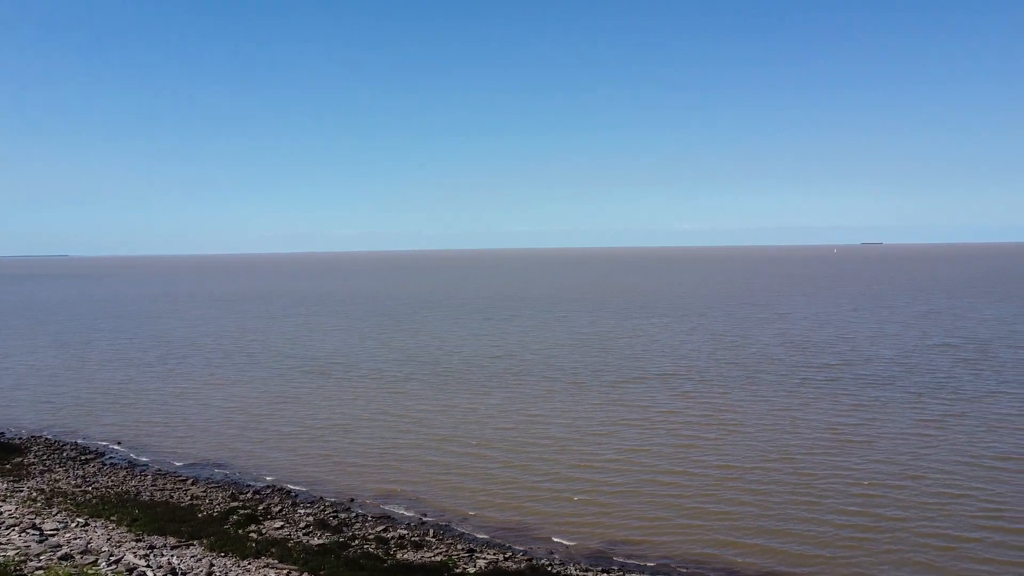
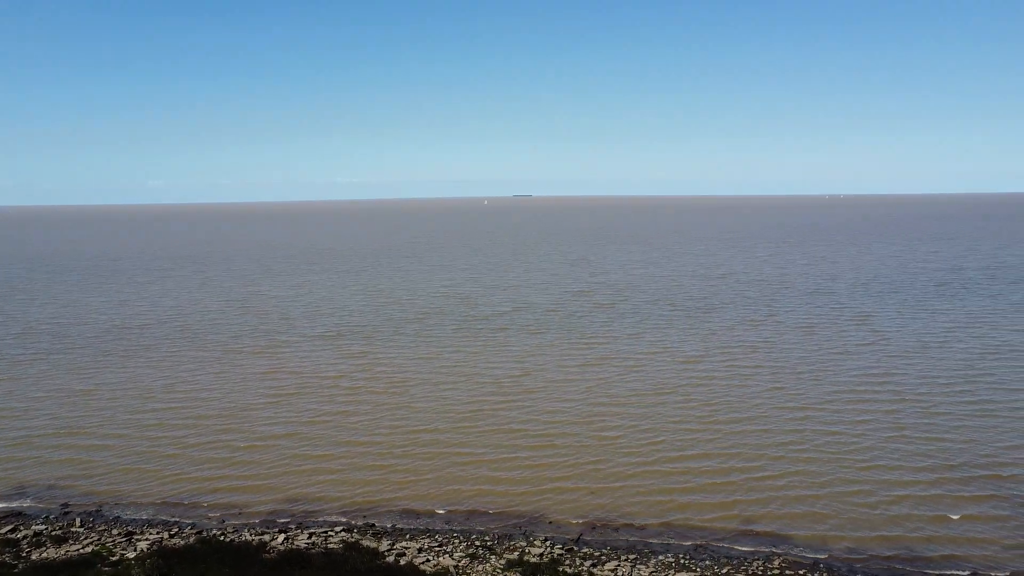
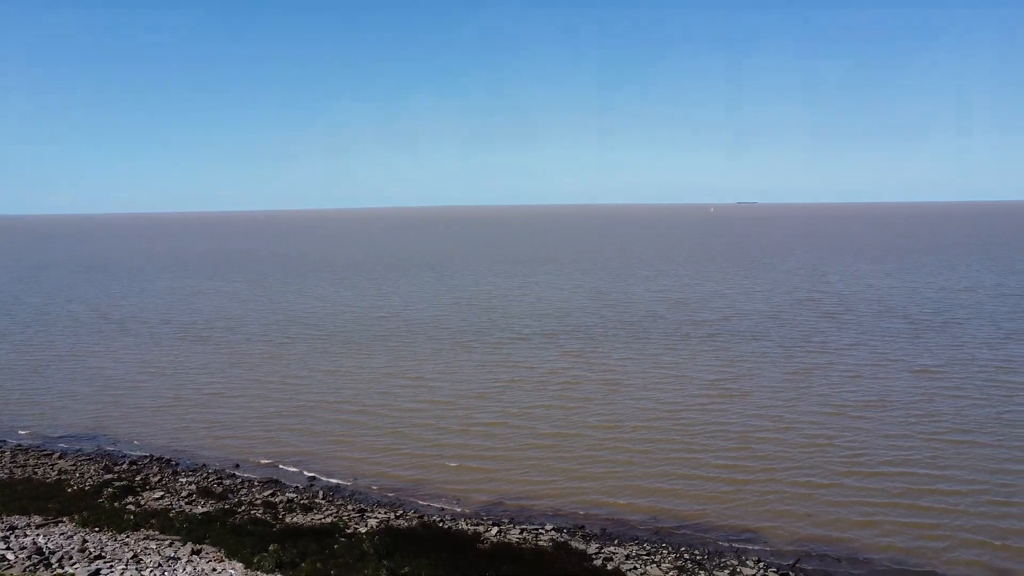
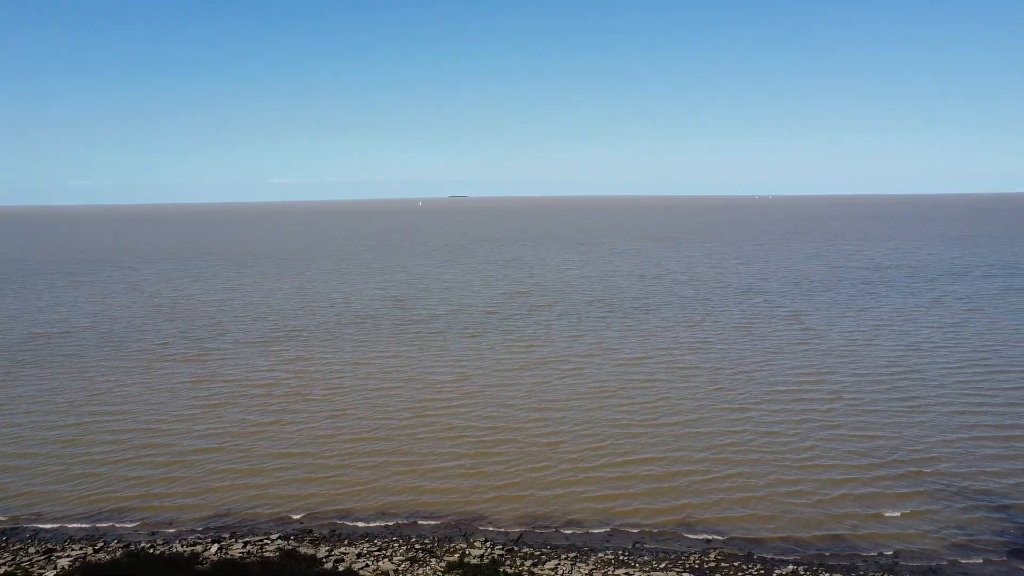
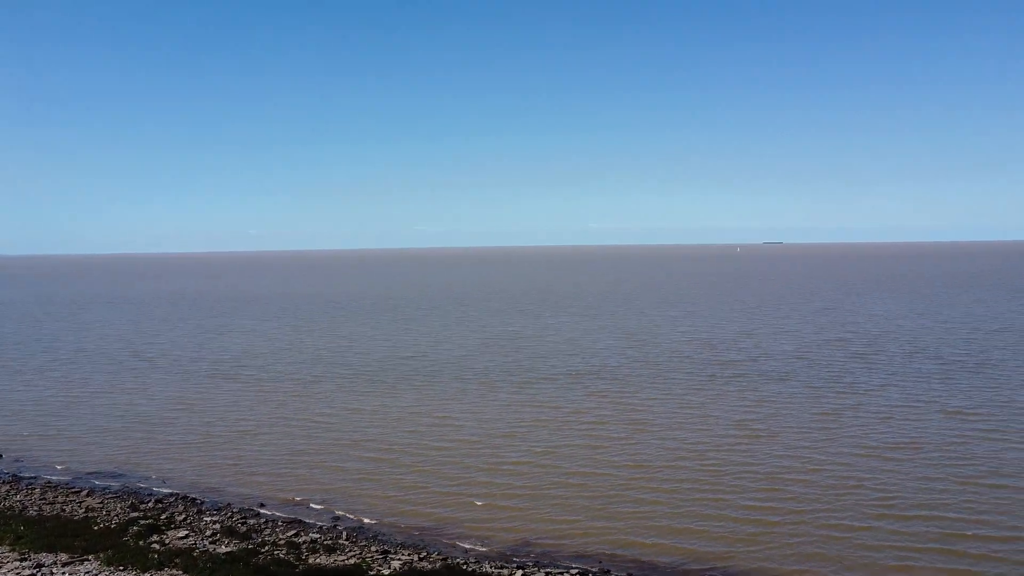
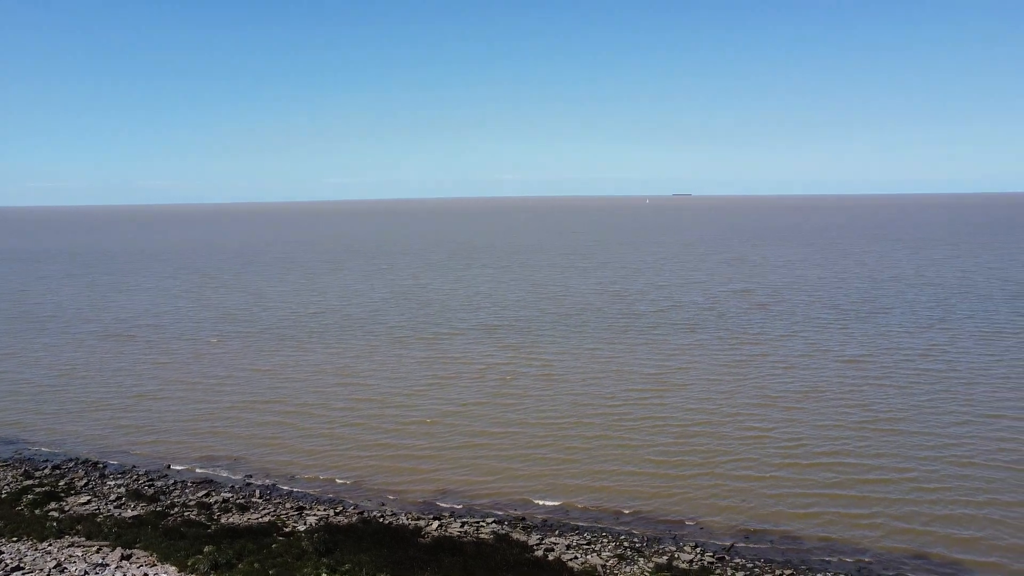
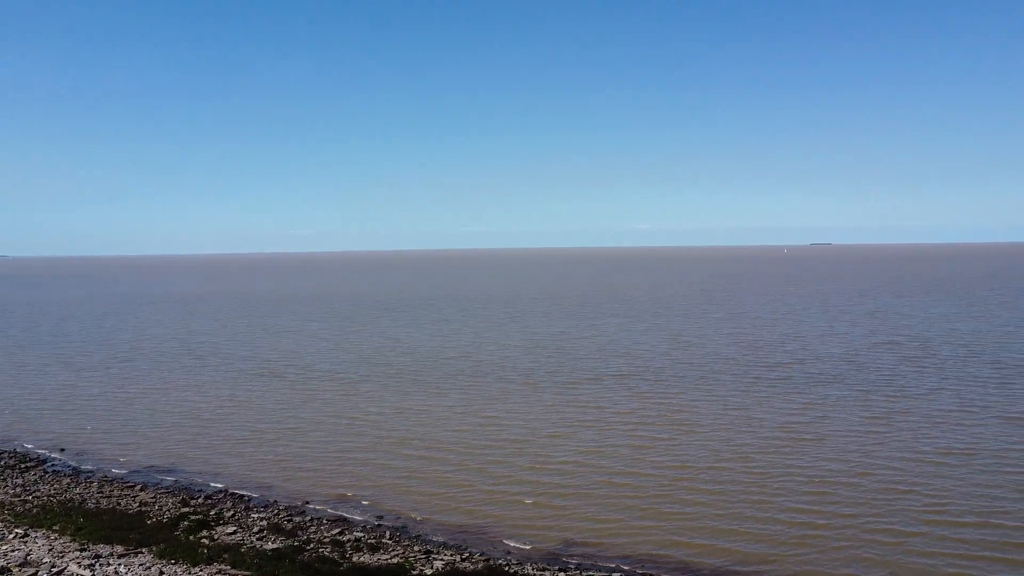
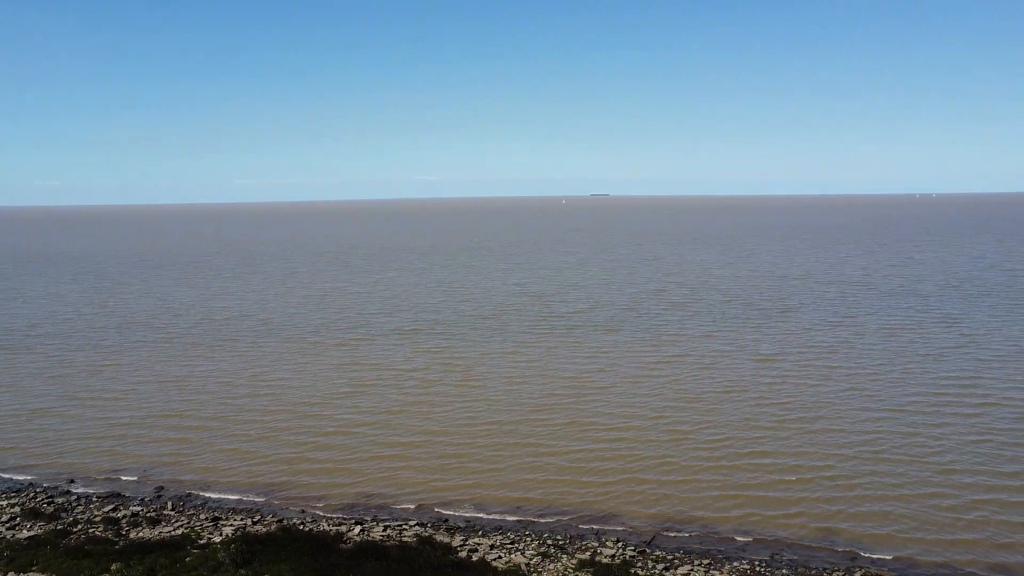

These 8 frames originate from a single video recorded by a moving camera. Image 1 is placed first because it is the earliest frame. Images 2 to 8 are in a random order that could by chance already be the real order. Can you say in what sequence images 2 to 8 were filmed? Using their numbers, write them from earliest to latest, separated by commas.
7, 5, 3, 6, 8, 2, 4
